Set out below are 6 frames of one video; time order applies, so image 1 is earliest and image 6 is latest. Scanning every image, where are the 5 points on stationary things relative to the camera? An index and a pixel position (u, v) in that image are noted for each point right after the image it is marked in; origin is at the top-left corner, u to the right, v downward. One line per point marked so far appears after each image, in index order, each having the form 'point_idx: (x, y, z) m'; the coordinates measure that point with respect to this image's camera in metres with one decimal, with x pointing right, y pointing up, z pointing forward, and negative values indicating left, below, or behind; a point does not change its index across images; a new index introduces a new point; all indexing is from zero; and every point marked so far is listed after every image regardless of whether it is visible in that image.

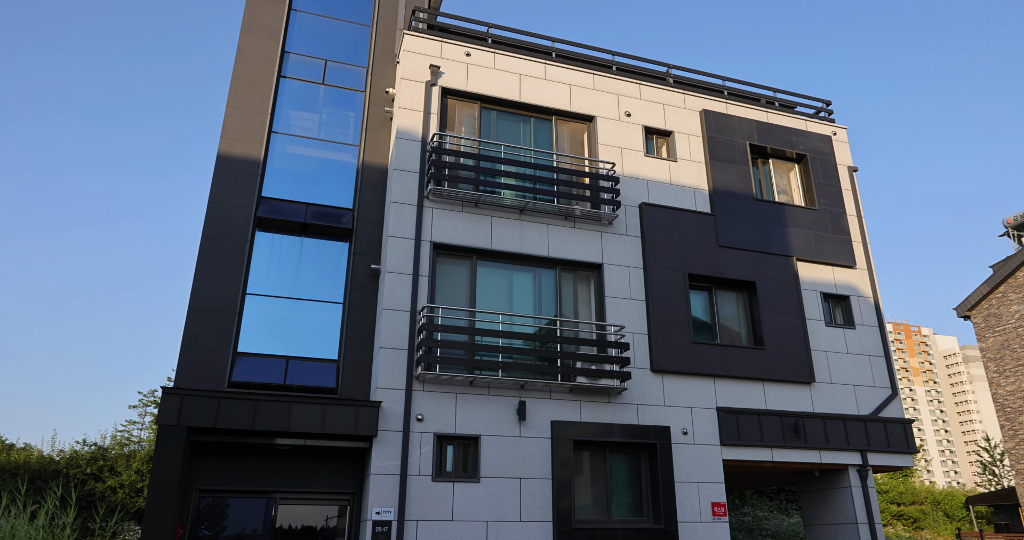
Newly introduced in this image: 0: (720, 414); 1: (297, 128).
0: (+4.4, -3.0, +14.1) m
1: (-4.8, +3.2, +14.8) m
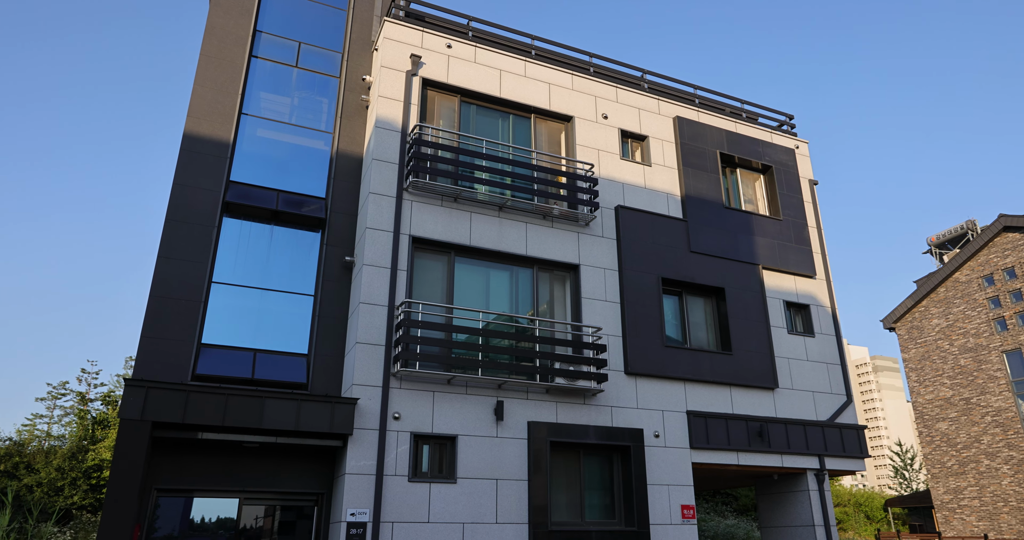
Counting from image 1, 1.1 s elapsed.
0: (+3.8, -3.1, +14.3) m
1: (-5.2, +3.4, +14.2) m
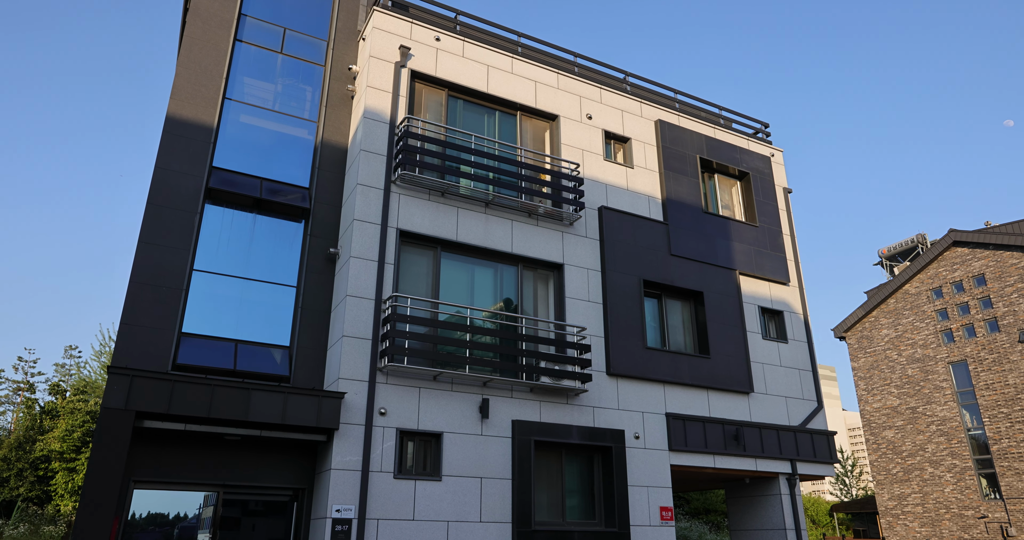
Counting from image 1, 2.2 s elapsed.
0: (+3.4, -3.2, +14.4) m
1: (-5.4, +3.6, +13.8) m
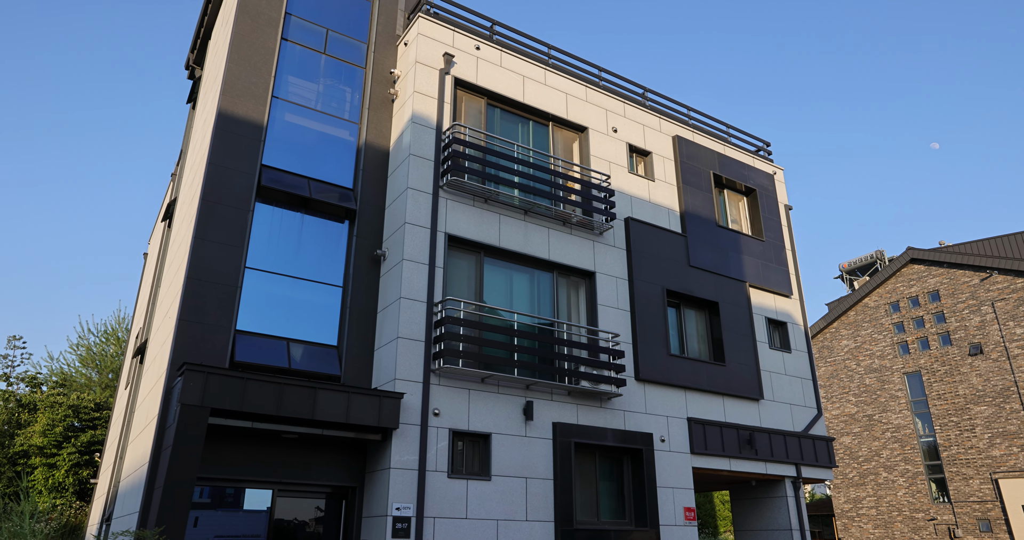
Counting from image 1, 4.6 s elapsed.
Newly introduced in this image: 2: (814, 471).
0: (+4.0, -3.4, +15.0) m
1: (-4.5, +3.6, +13.9) m
2: (+7.8, -5.2, +17.2) m
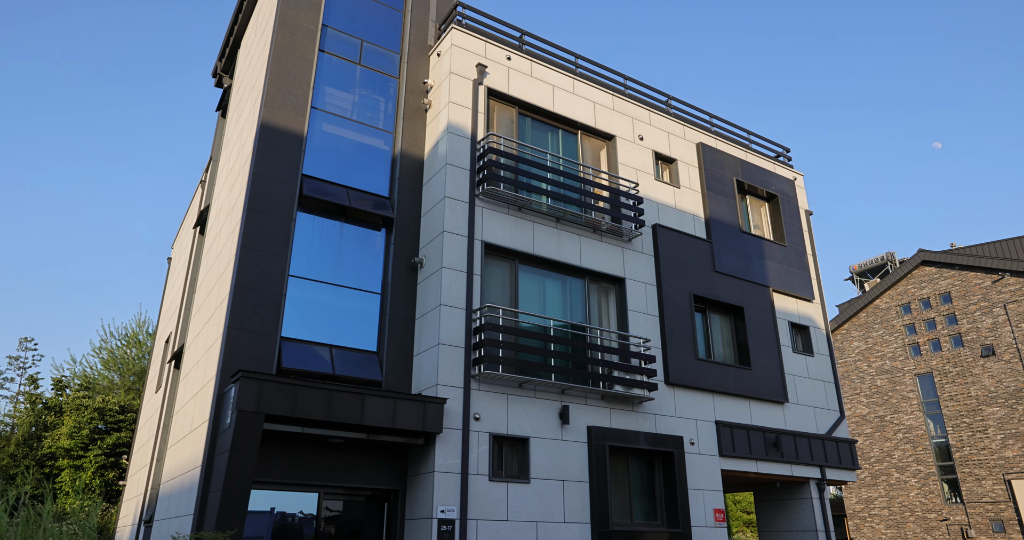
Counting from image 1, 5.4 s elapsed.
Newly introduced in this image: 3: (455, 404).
0: (+4.7, -3.6, +15.3) m
1: (-3.8, +3.5, +14.2) m
2: (+8.5, -5.3, +17.4) m
3: (-1.0, -2.3, +11.6) m
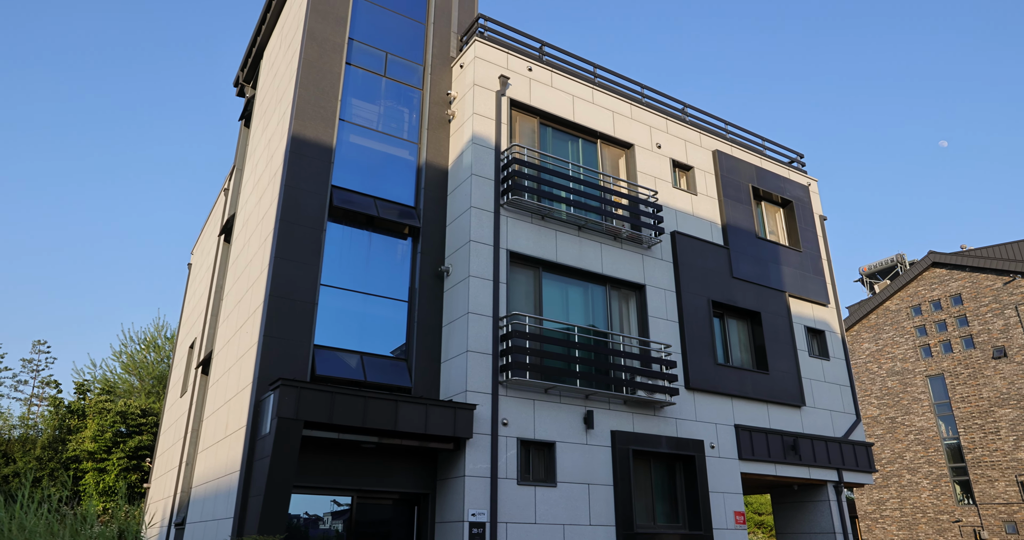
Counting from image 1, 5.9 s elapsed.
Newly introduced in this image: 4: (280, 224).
0: (+5.2, -3.7, +15.5) m
1: (-3.3, +3.3, +14.5) m
2: (+9.1, -5.4, +17.6) m
3: (-0.5, -2.5, +11.9) m
4: (-4.4, +0.9, +12.6) m
